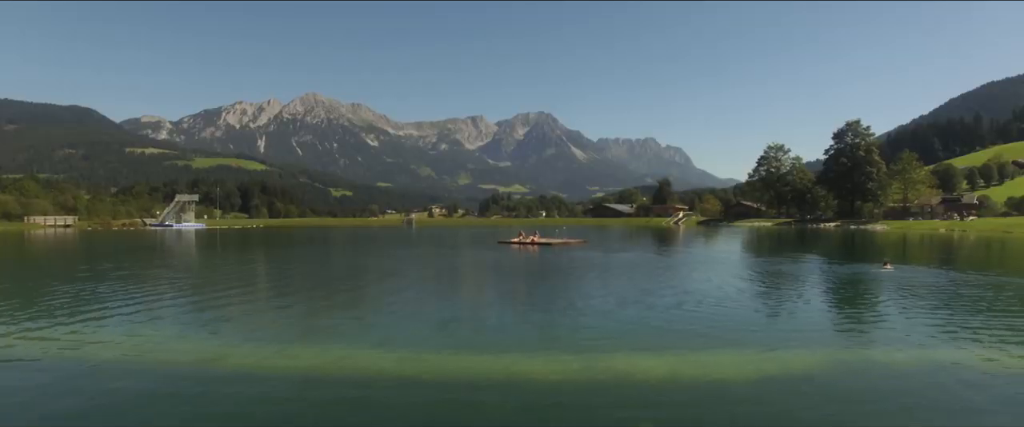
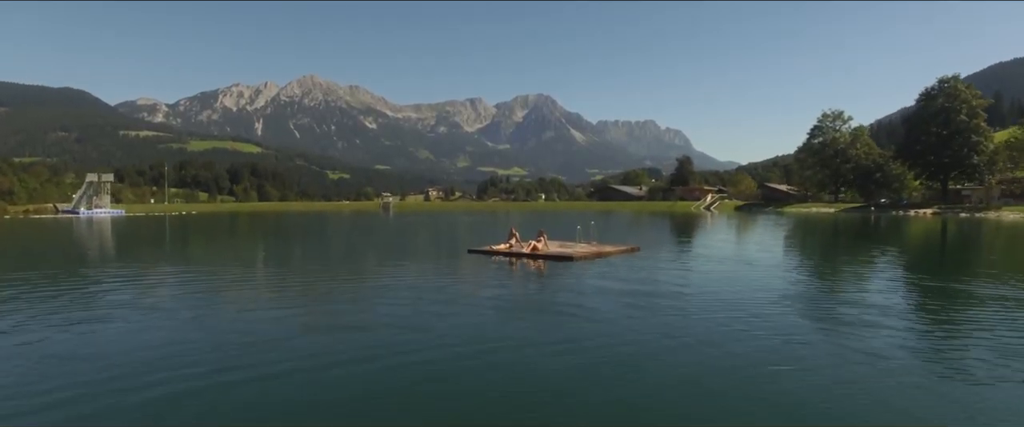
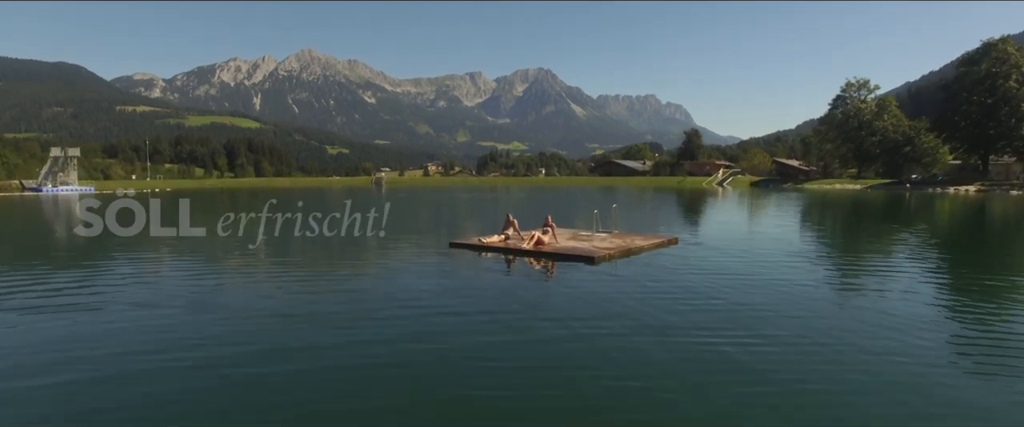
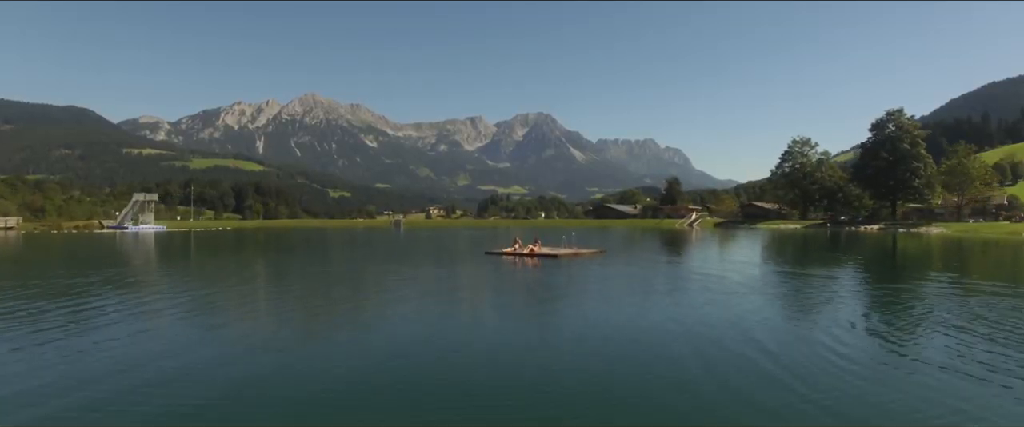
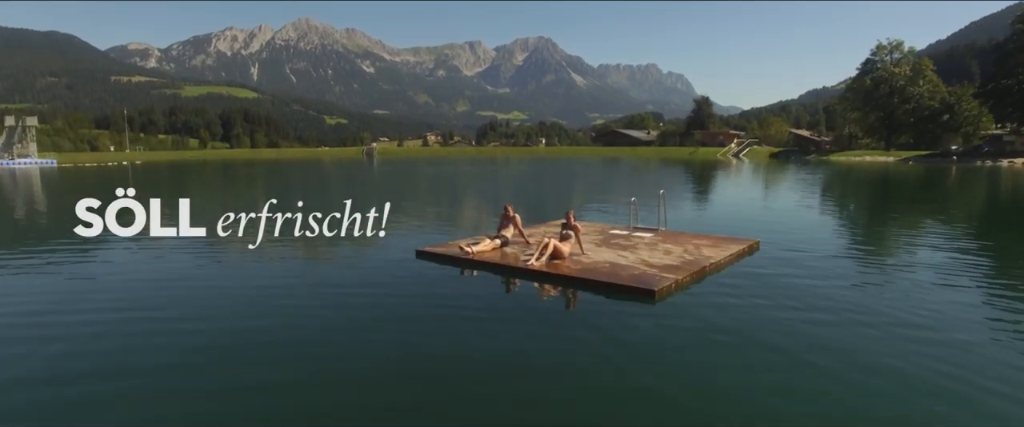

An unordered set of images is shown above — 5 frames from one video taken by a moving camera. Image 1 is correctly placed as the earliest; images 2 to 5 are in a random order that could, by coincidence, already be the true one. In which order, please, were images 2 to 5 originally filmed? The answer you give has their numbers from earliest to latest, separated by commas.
4, 2, 3, 5
